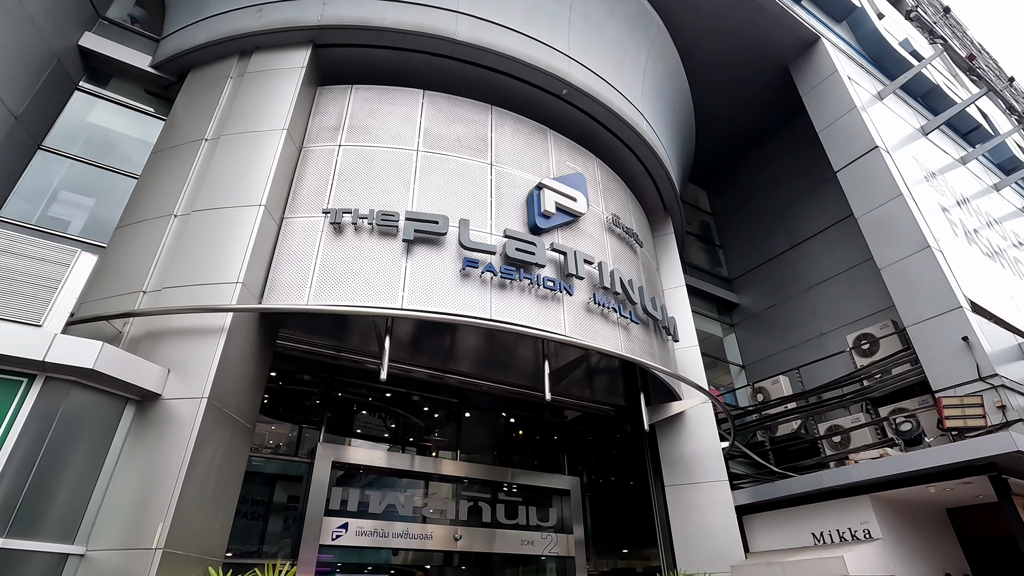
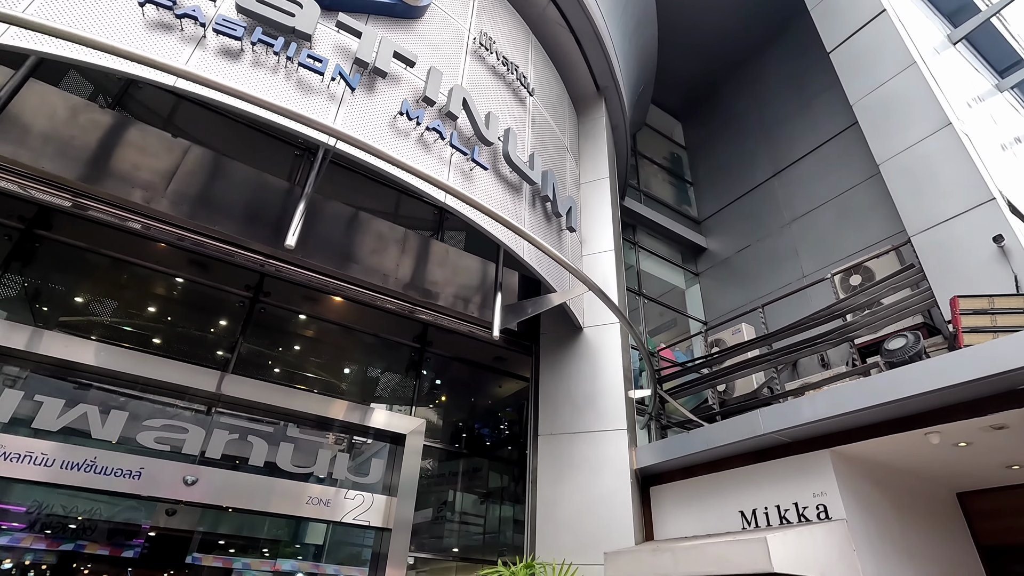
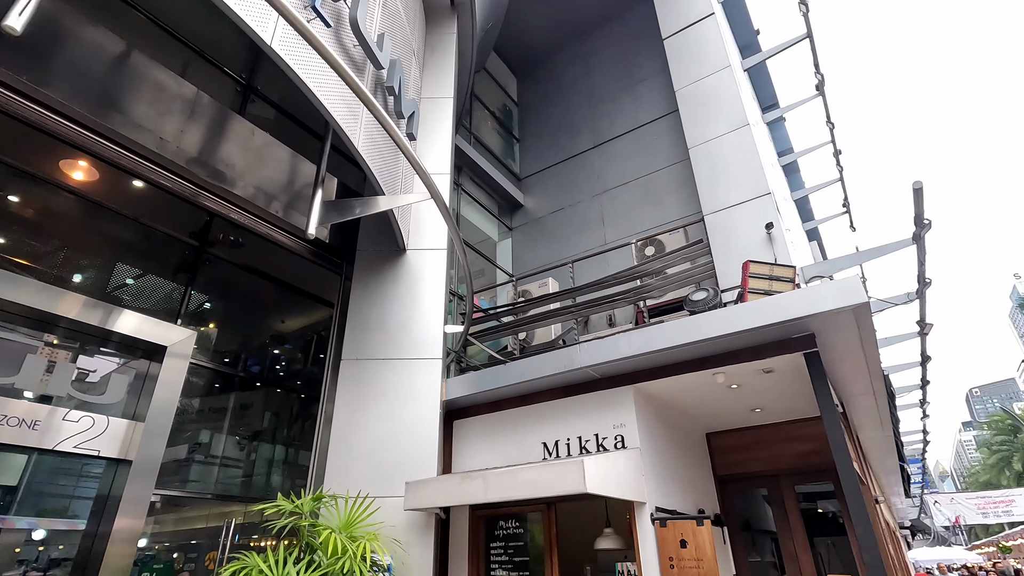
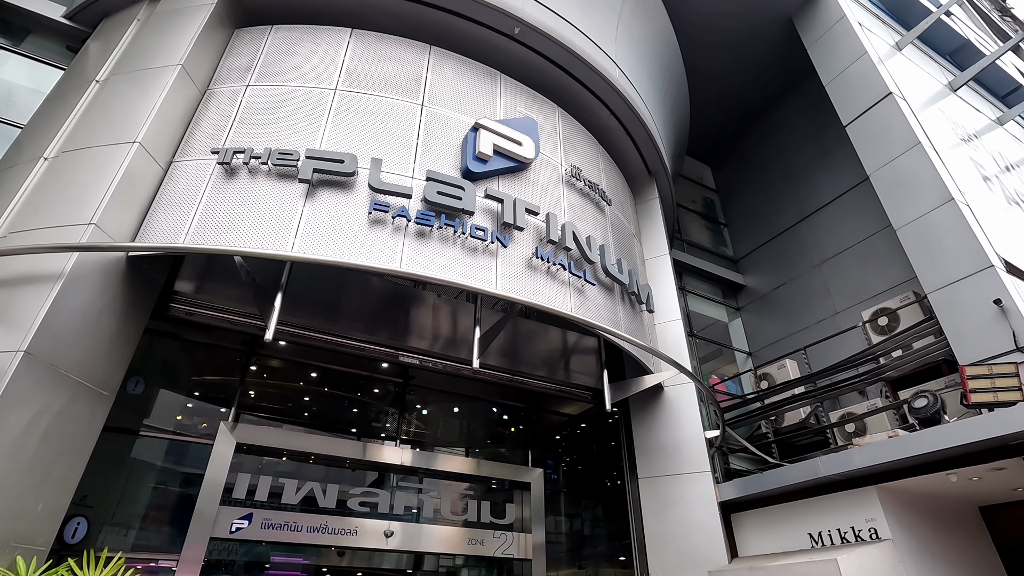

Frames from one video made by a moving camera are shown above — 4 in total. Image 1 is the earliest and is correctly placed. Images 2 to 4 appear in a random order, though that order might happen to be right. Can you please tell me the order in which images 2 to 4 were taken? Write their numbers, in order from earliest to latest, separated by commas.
4, 2, 3
